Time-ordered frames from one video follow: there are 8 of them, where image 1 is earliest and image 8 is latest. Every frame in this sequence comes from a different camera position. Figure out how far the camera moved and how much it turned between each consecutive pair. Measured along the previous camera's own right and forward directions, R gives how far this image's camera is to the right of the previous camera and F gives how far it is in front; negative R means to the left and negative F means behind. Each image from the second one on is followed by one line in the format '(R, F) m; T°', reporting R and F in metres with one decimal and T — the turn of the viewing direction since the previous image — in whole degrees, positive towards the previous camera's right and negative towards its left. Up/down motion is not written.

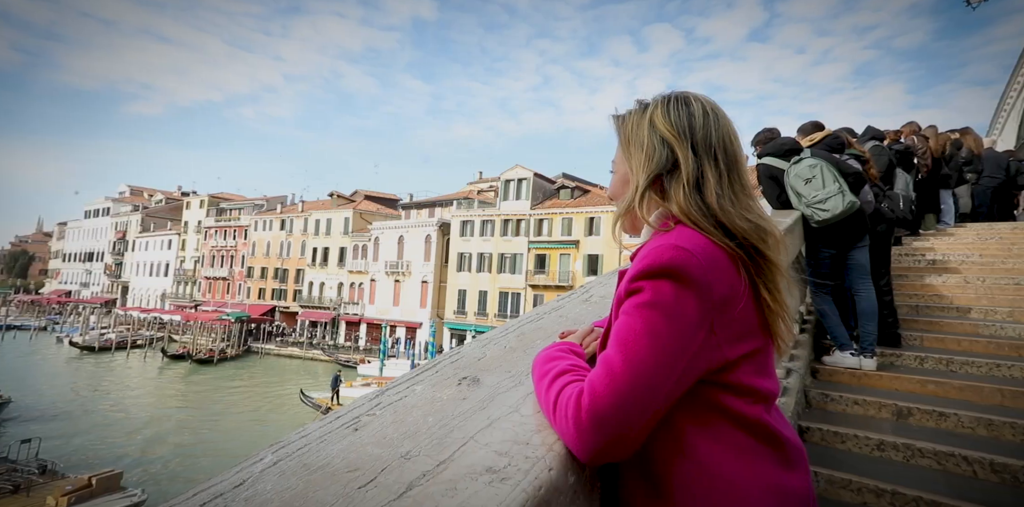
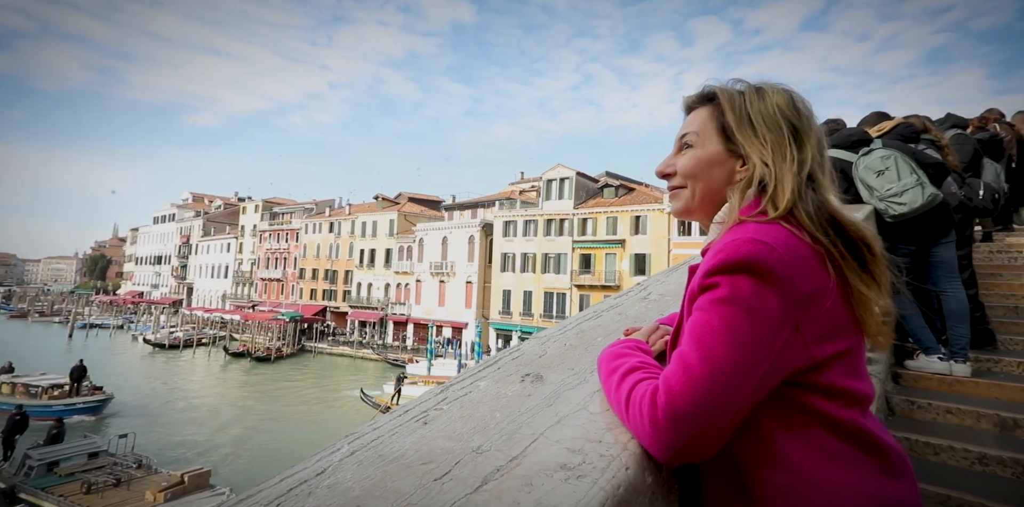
(-0.1, 0.0) m; -5°
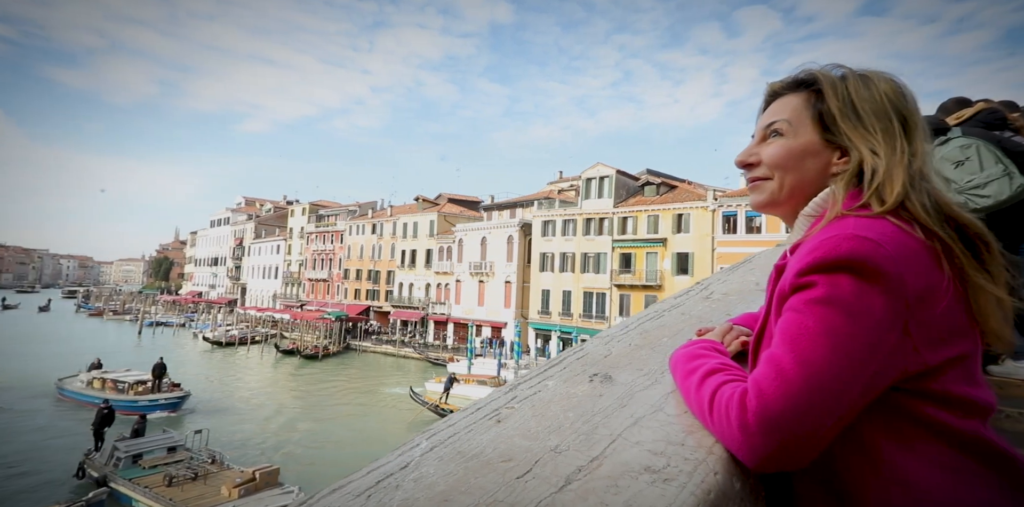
(-0.1, 0.0) m; -4°
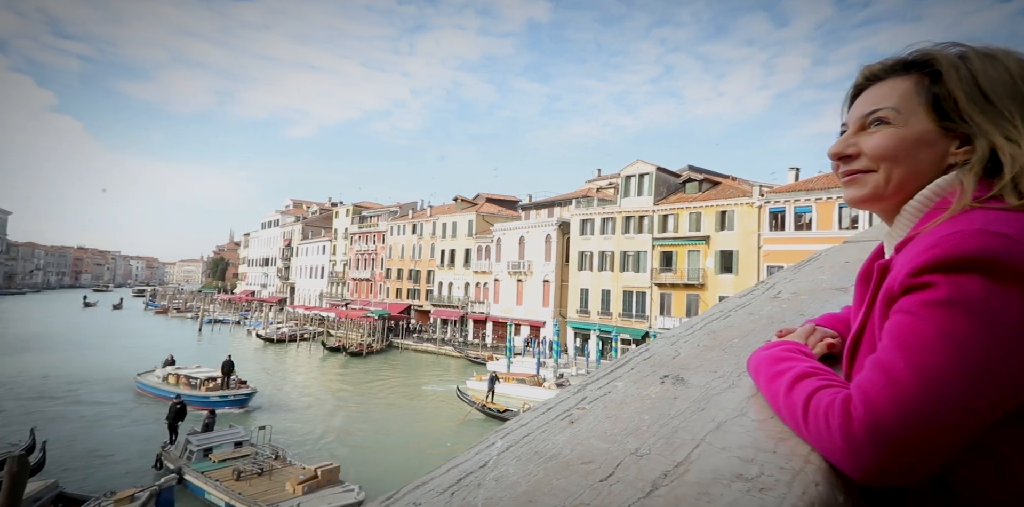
(-0.1, 0.0) m; -4°
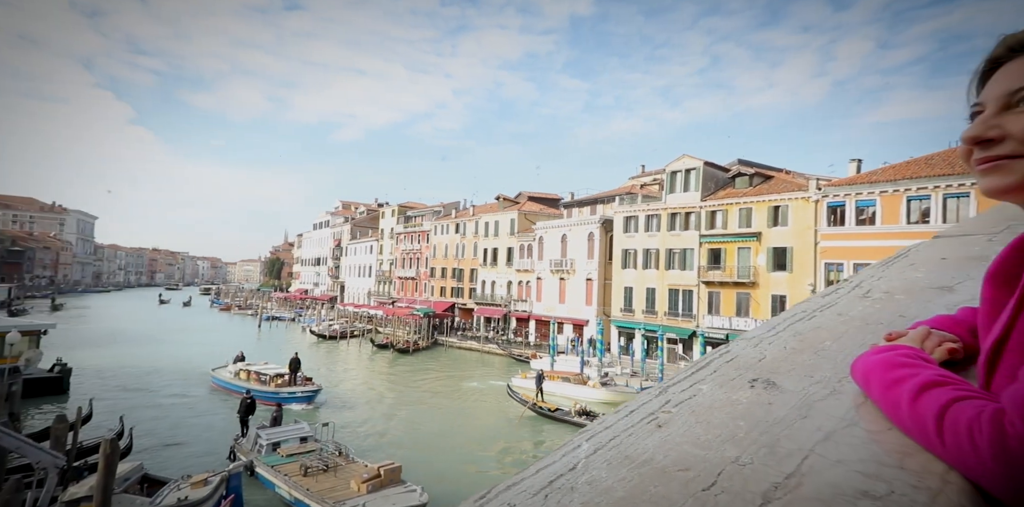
(-0.1, 0.0) m; -4°
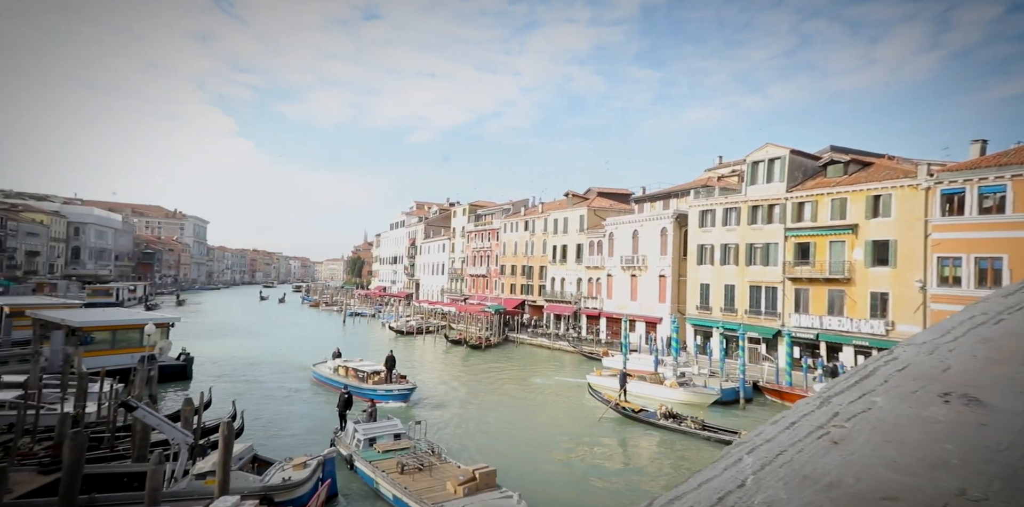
(-0.2, +0.2) m; -7°
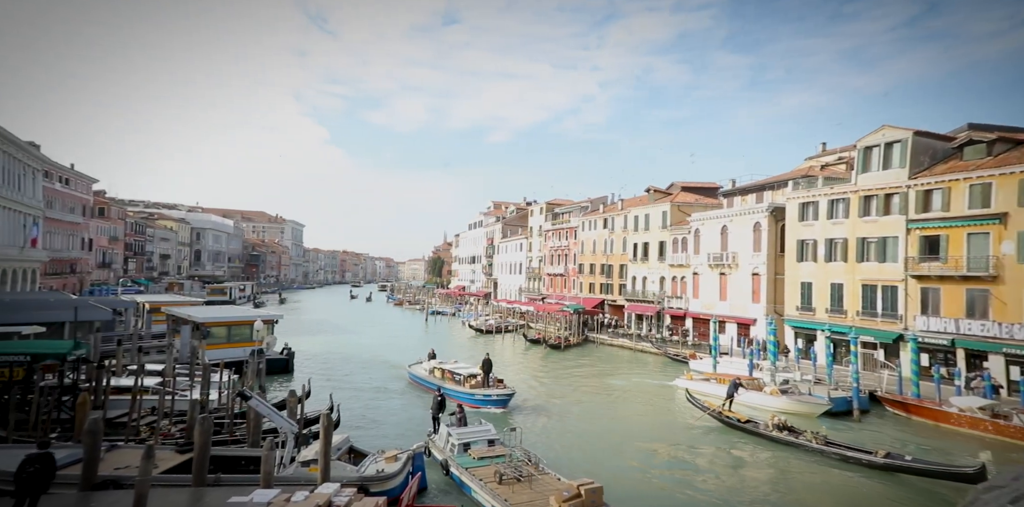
(-0.4, +0.6) m; -8°
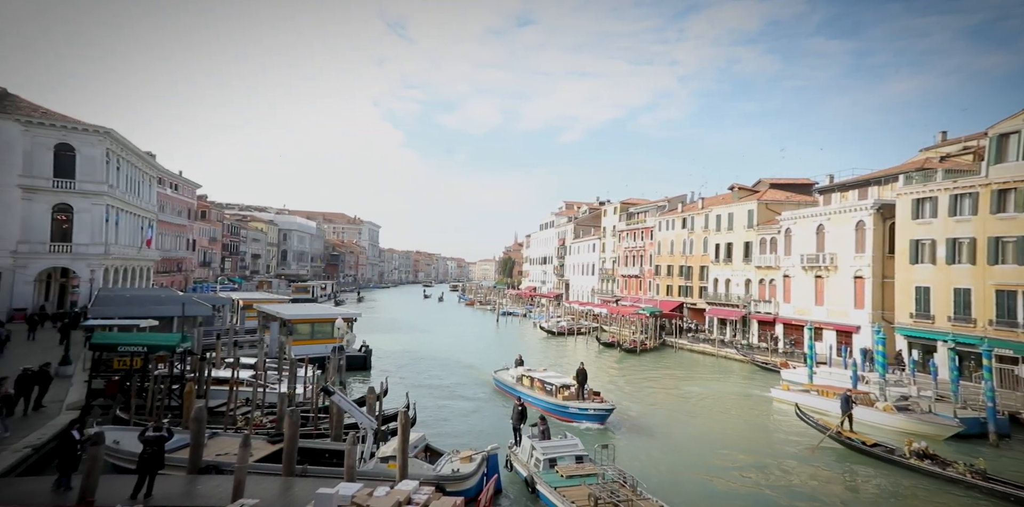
(-0.6, +0.6) m; -8°
